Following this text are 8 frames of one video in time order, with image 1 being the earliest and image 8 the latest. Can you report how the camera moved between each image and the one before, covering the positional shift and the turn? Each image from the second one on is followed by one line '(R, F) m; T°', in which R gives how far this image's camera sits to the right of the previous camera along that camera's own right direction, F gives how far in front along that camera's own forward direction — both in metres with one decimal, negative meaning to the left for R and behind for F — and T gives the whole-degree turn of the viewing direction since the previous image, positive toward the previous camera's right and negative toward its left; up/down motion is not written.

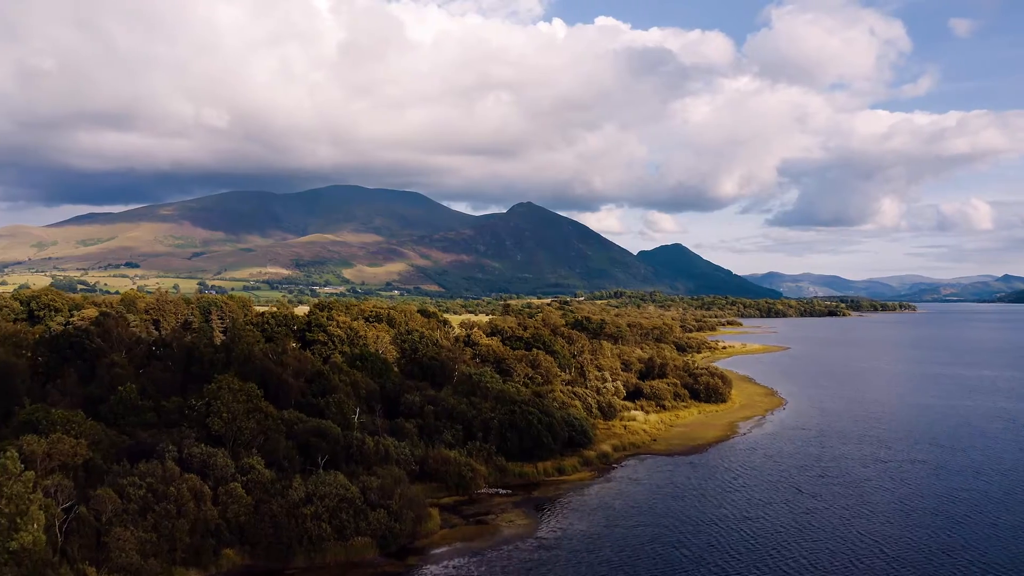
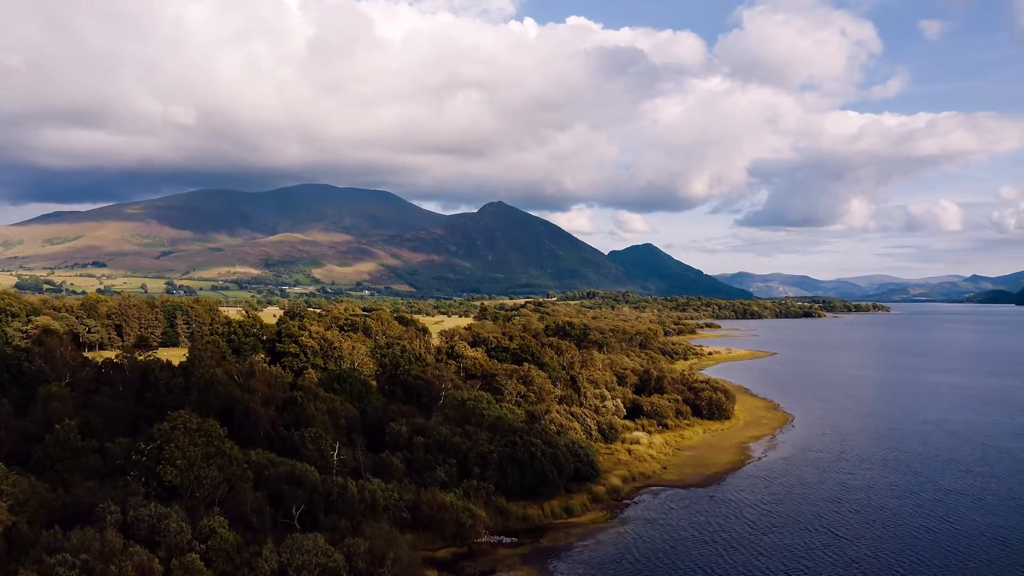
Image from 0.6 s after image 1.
(-1.2, +3.1) m; +3°
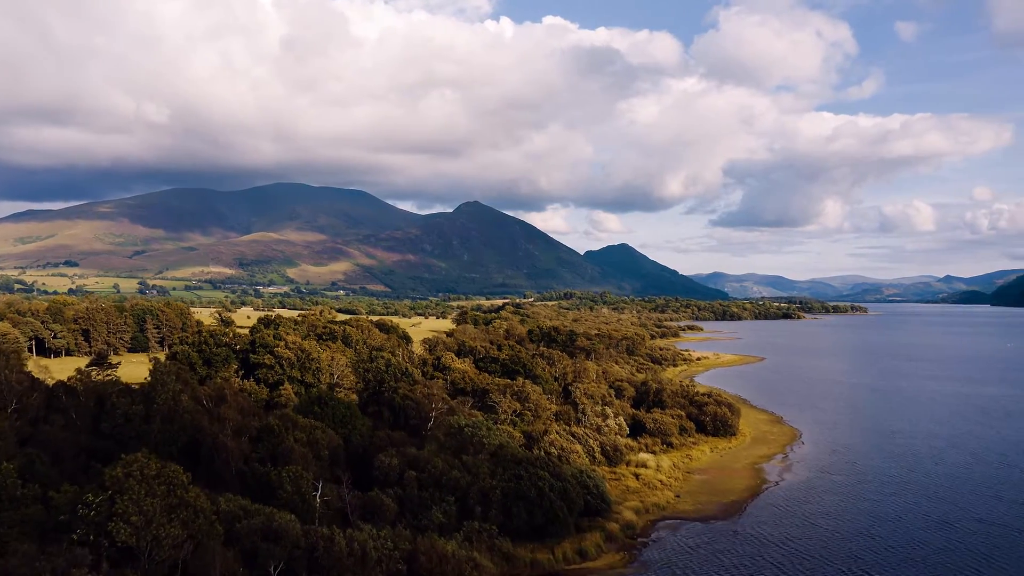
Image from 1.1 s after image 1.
(-1.1, +2.6) m; +2°
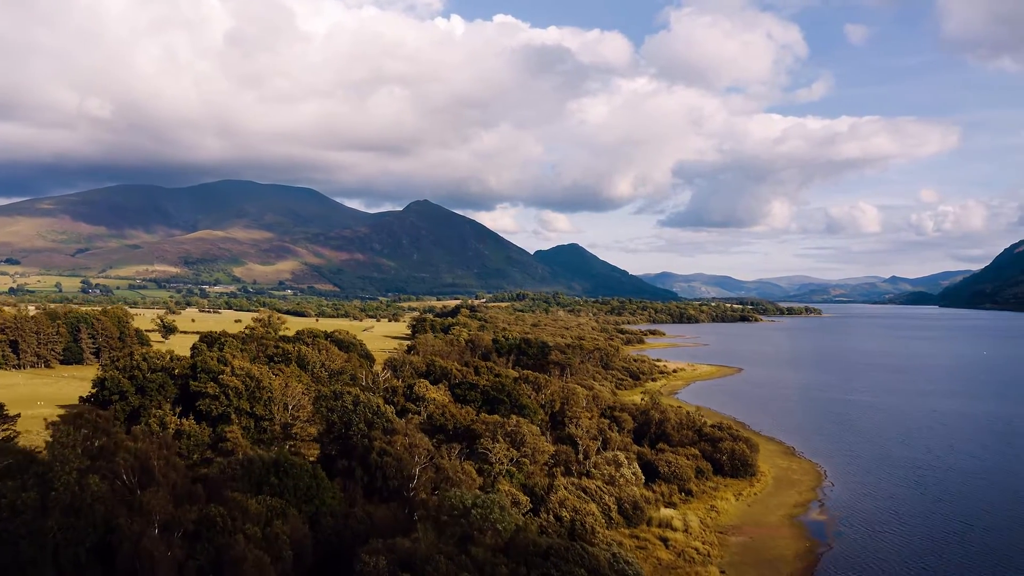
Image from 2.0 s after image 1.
(-2.3, +5.5) m; +5°
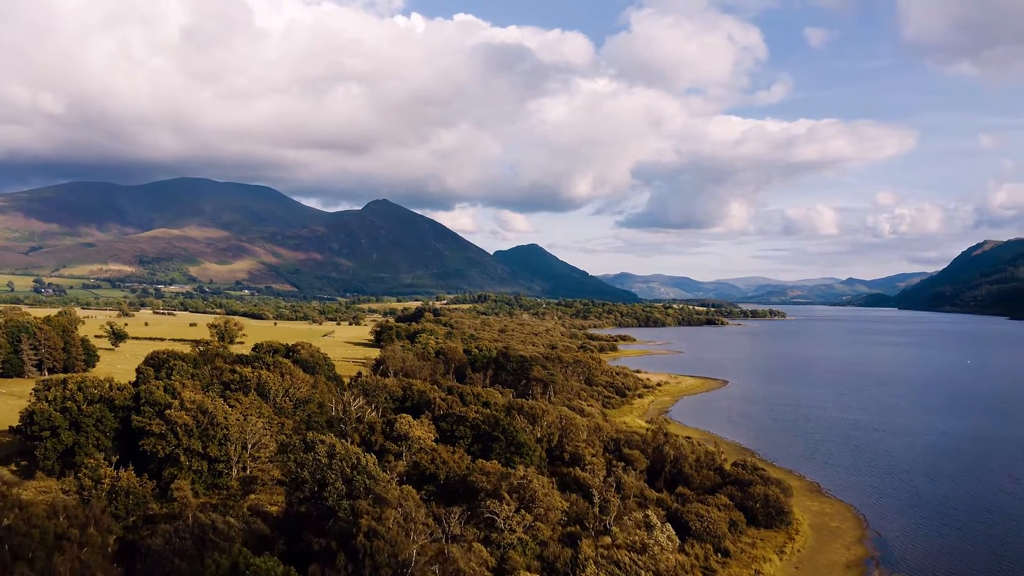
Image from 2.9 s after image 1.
(-2.3, +4.9) m; +4°
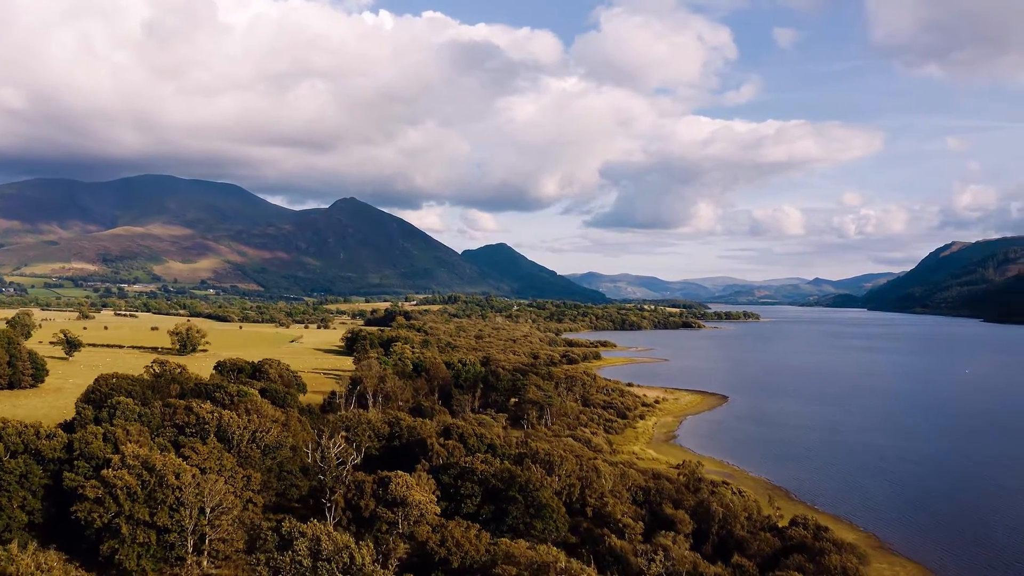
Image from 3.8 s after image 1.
(-2.7, +6.2) m; +3°
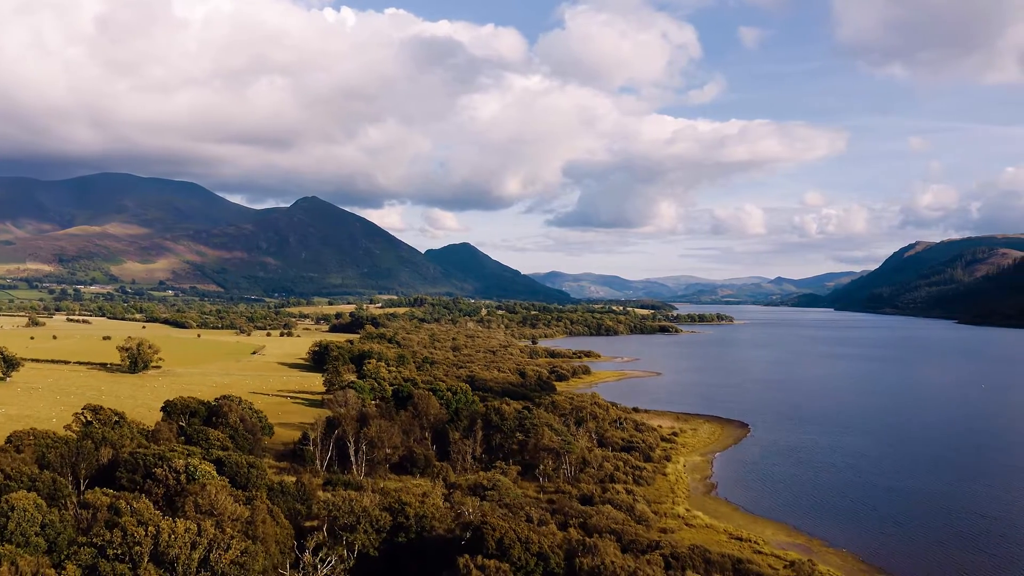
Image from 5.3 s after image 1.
(-4.5, +10.3) m; +4°
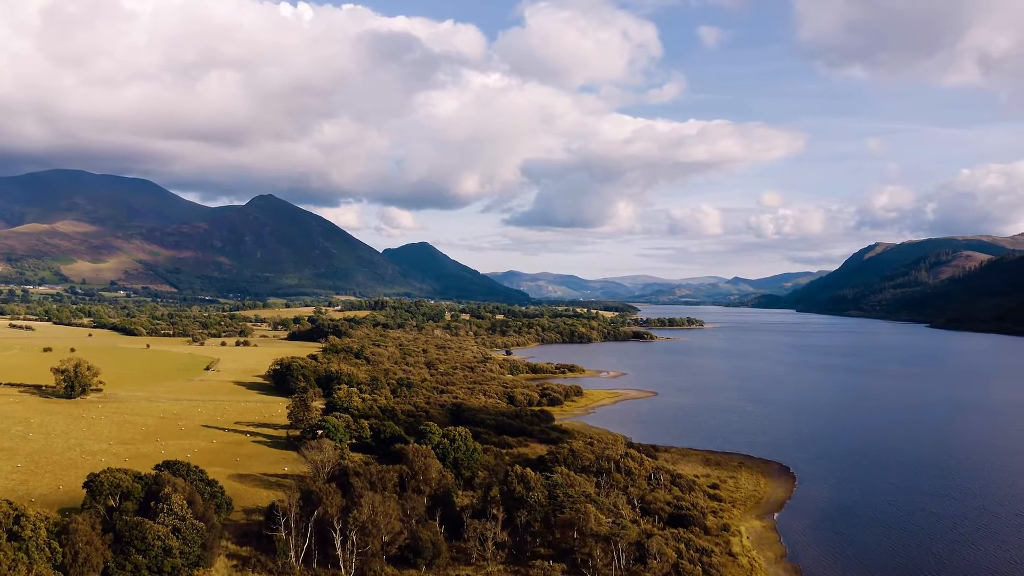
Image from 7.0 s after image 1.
(-5.9, +12.5) m; +4°
